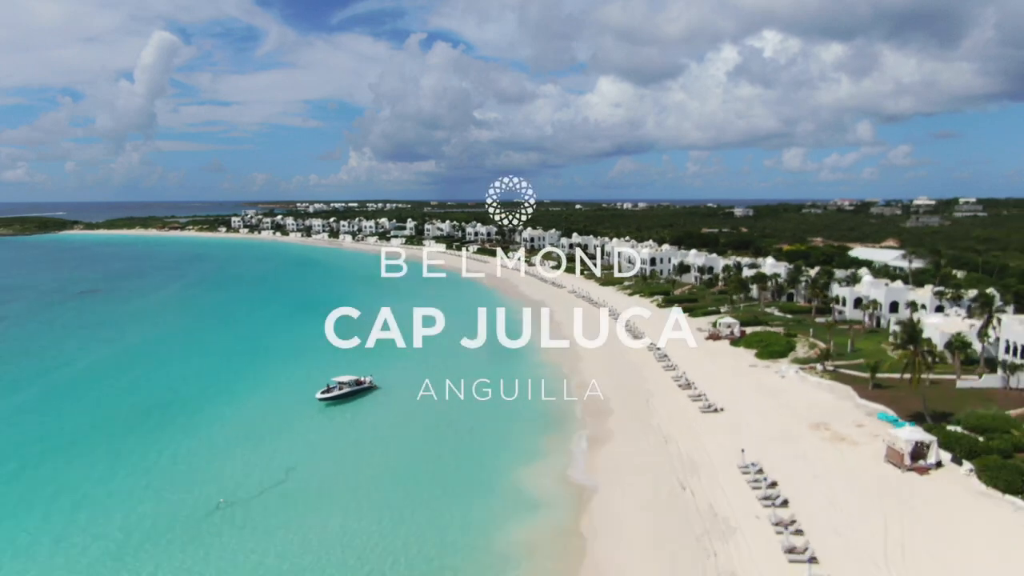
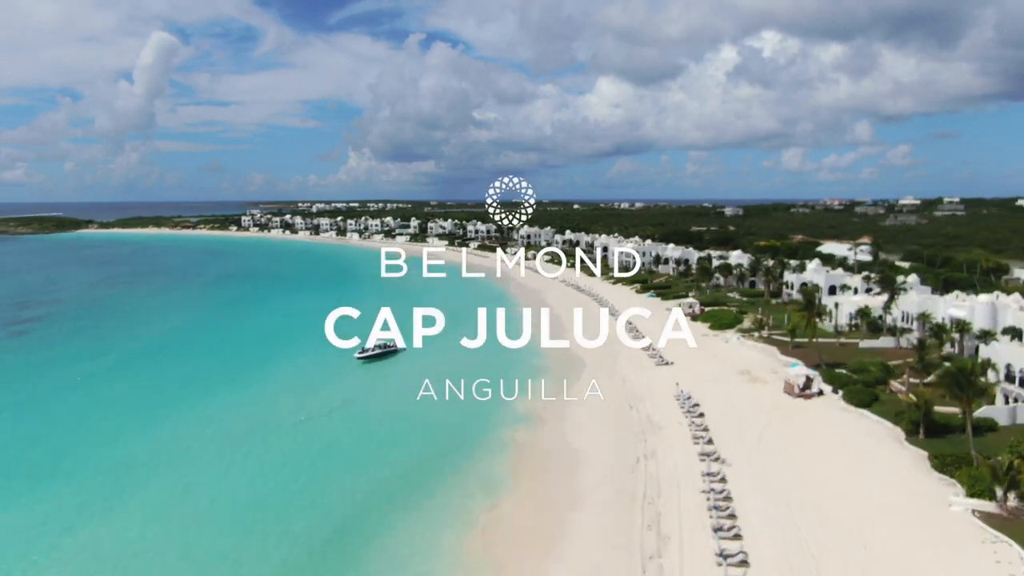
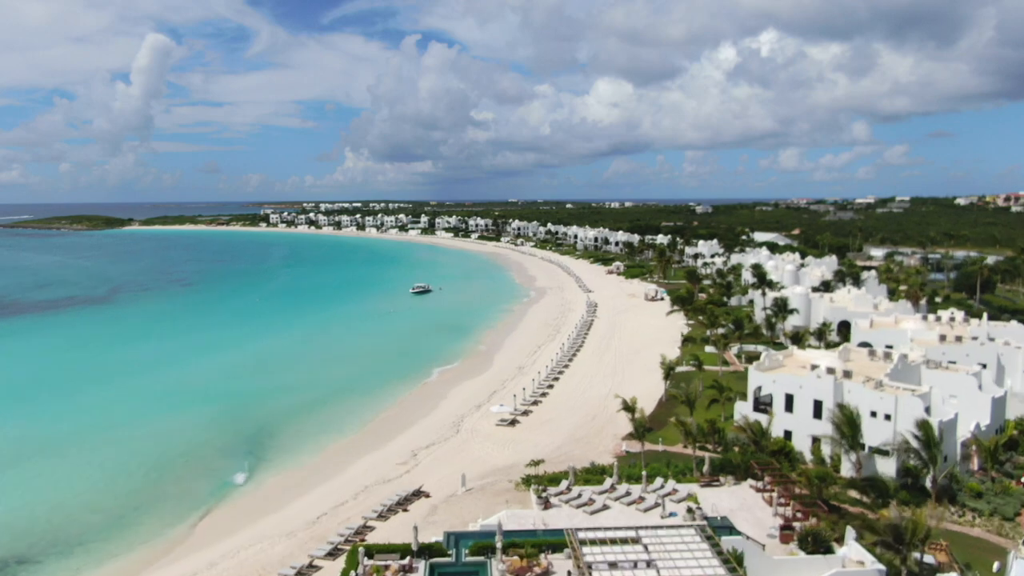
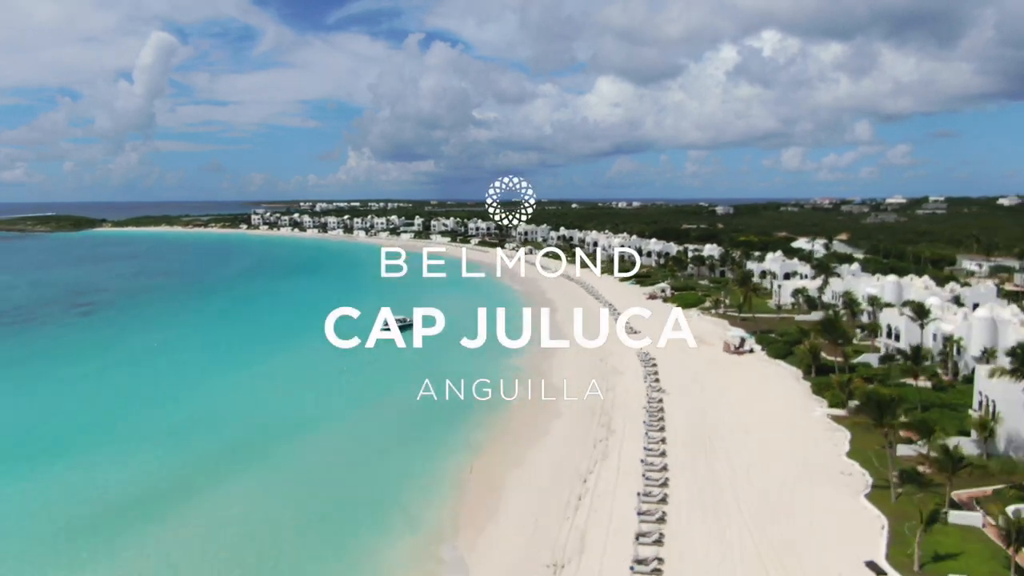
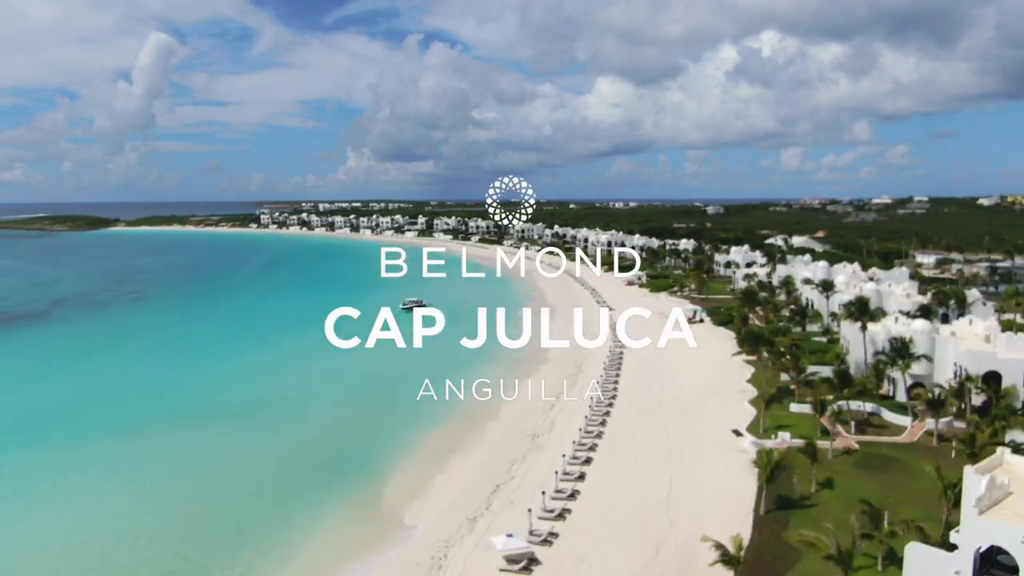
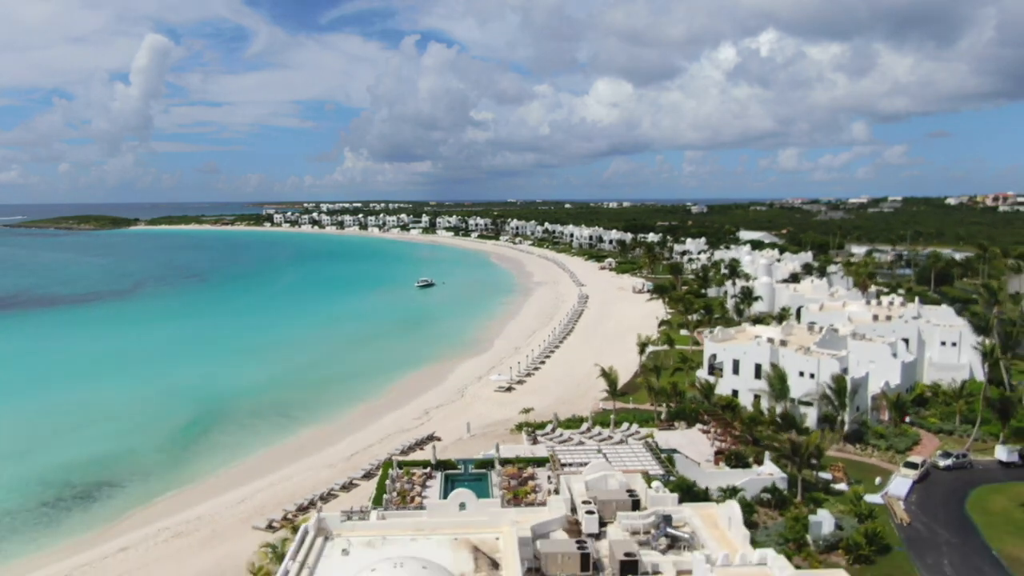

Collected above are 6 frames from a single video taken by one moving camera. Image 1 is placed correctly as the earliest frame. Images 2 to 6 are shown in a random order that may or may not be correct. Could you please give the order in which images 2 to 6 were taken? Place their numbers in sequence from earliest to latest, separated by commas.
2, 4, 5, 3, 6
